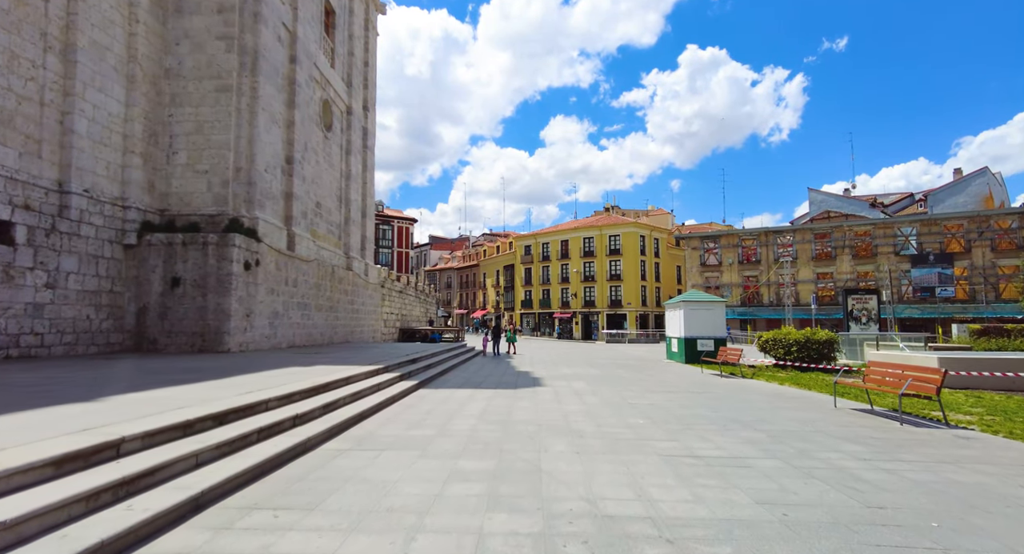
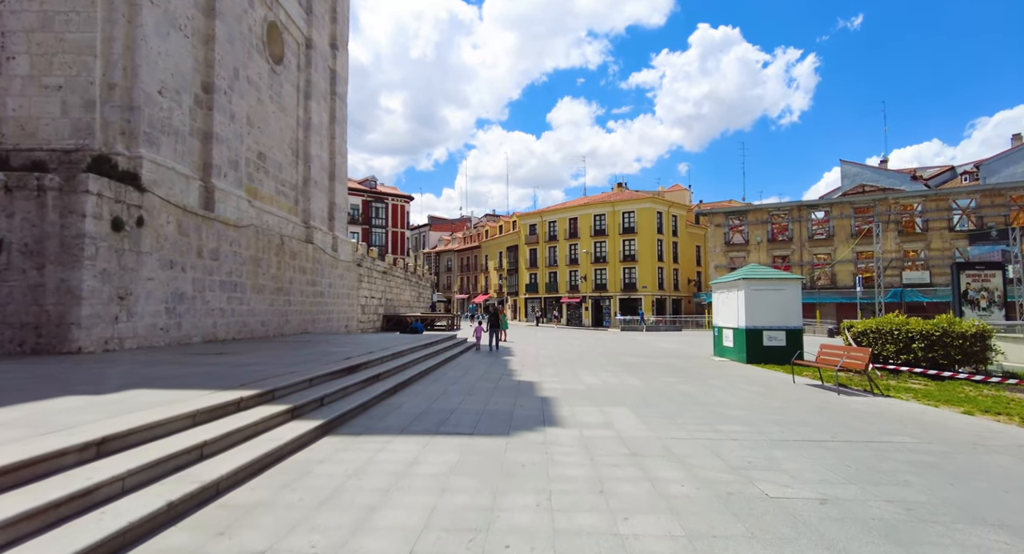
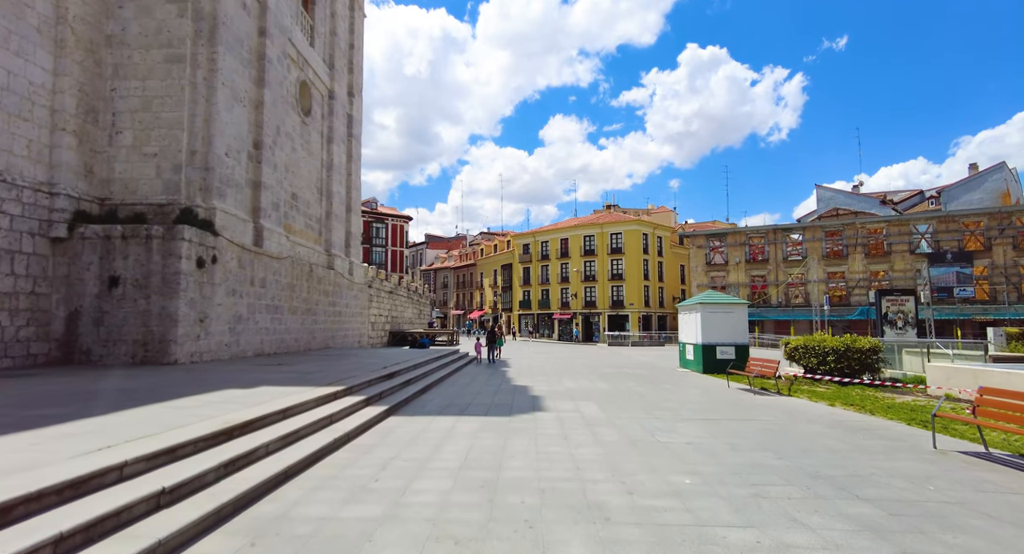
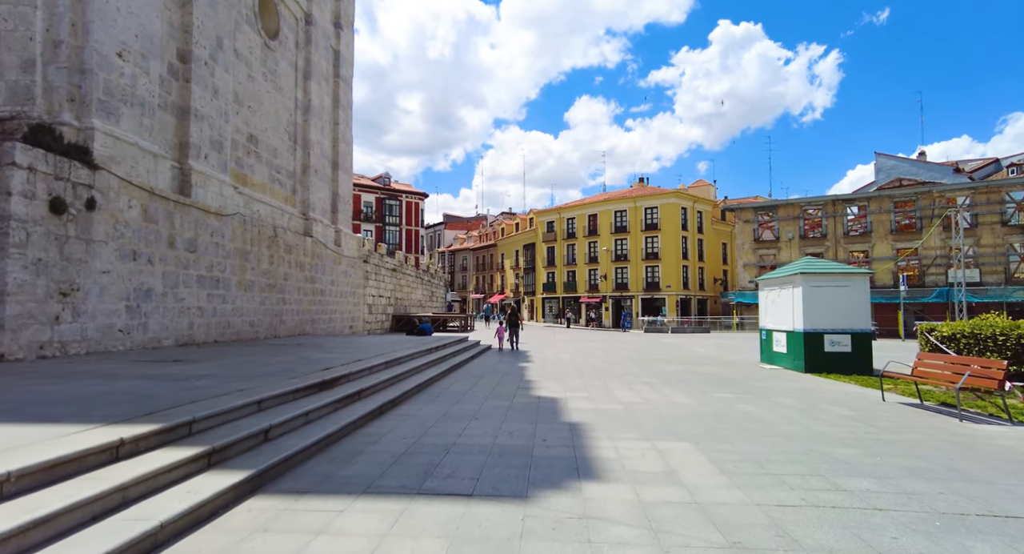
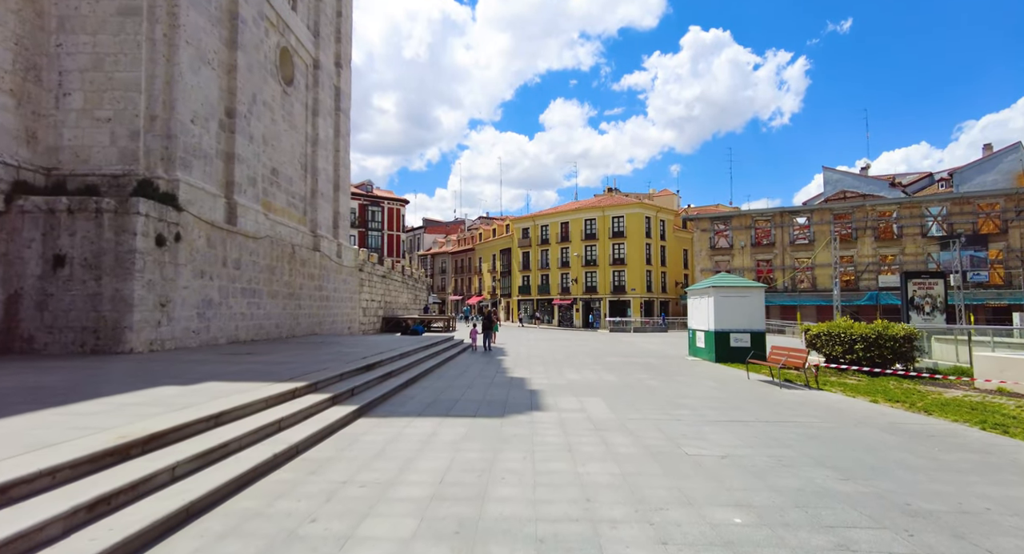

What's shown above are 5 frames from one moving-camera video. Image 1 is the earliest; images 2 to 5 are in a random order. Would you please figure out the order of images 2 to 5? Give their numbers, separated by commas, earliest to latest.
3, 5, 2, 4
